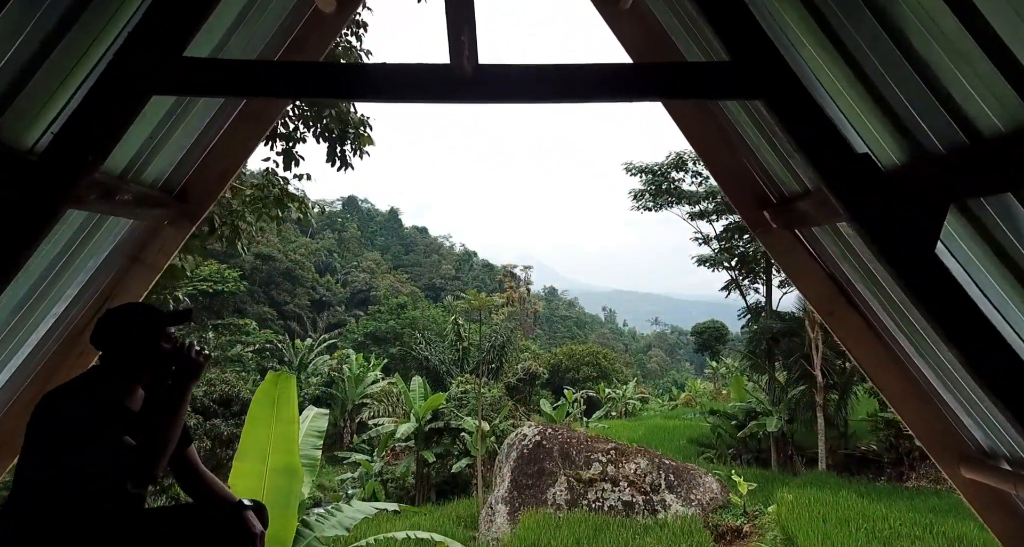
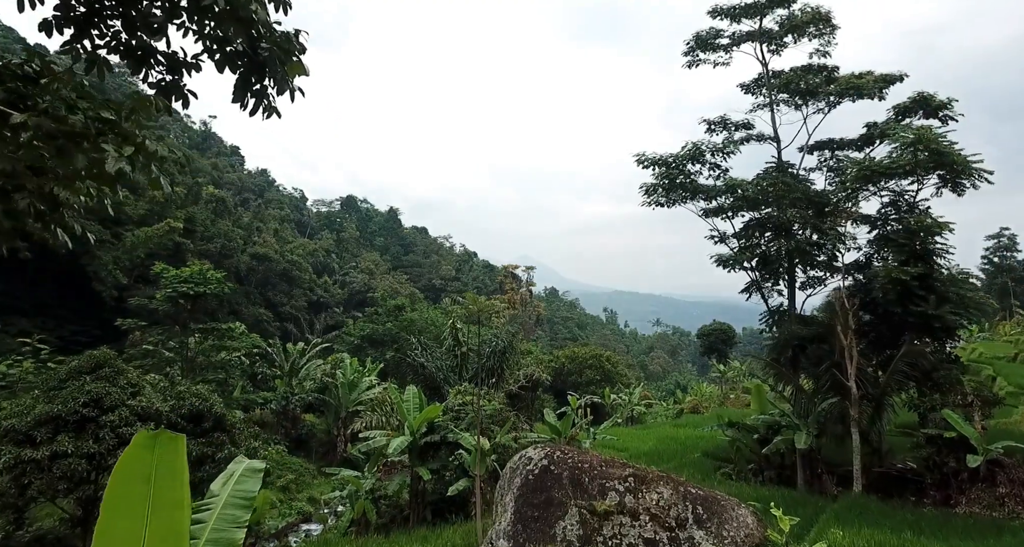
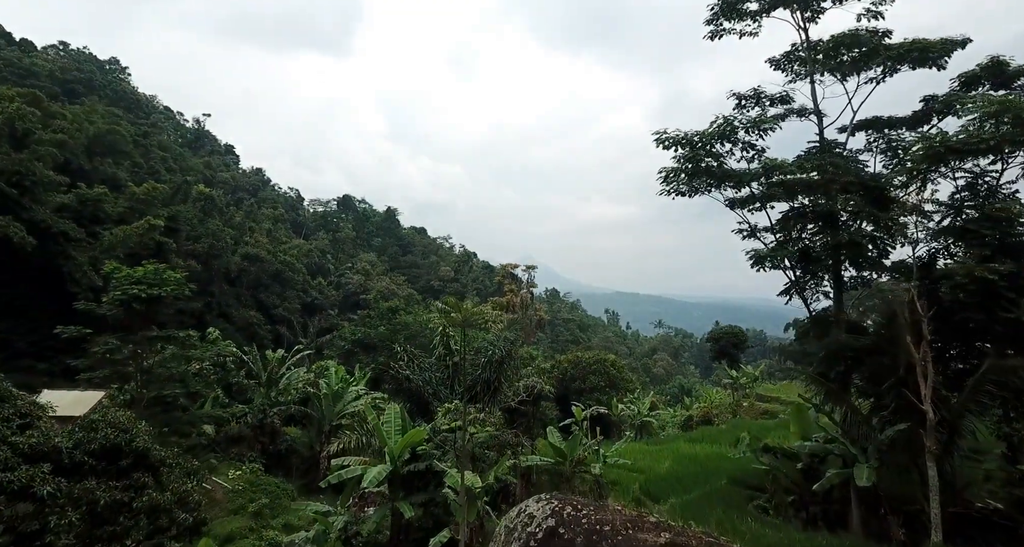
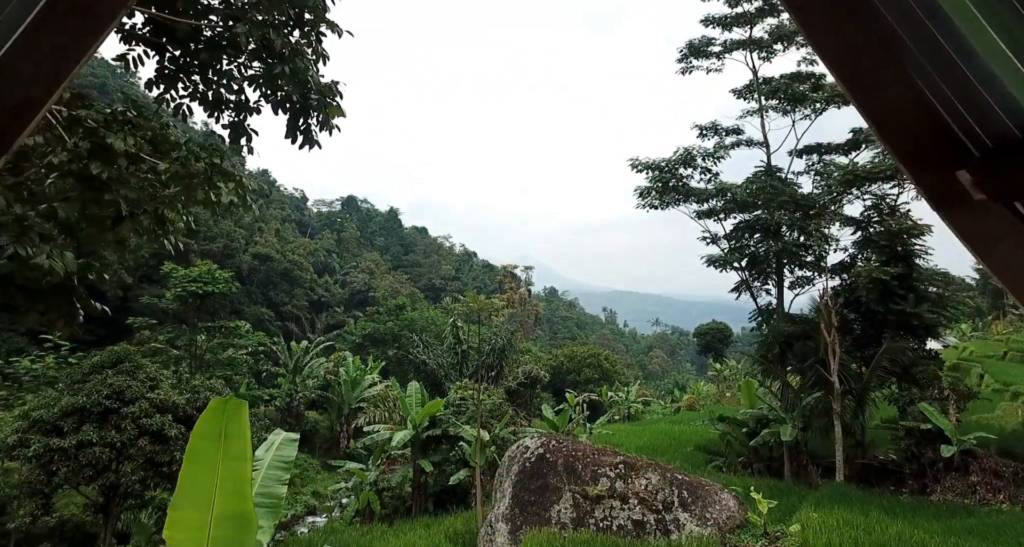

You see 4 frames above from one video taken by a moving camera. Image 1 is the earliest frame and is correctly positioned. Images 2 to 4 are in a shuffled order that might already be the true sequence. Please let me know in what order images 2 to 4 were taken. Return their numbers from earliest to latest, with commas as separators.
4, 2, 3
